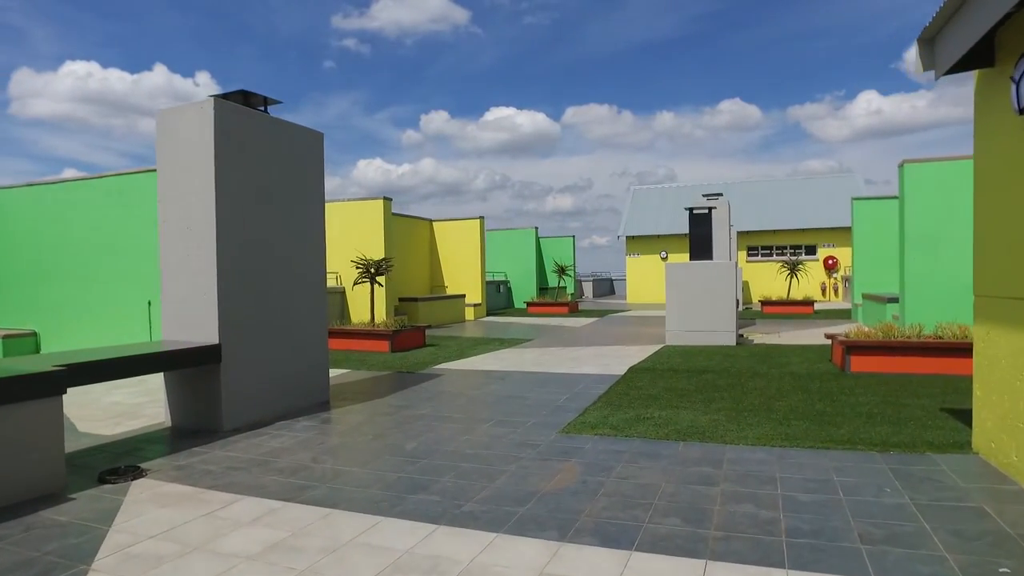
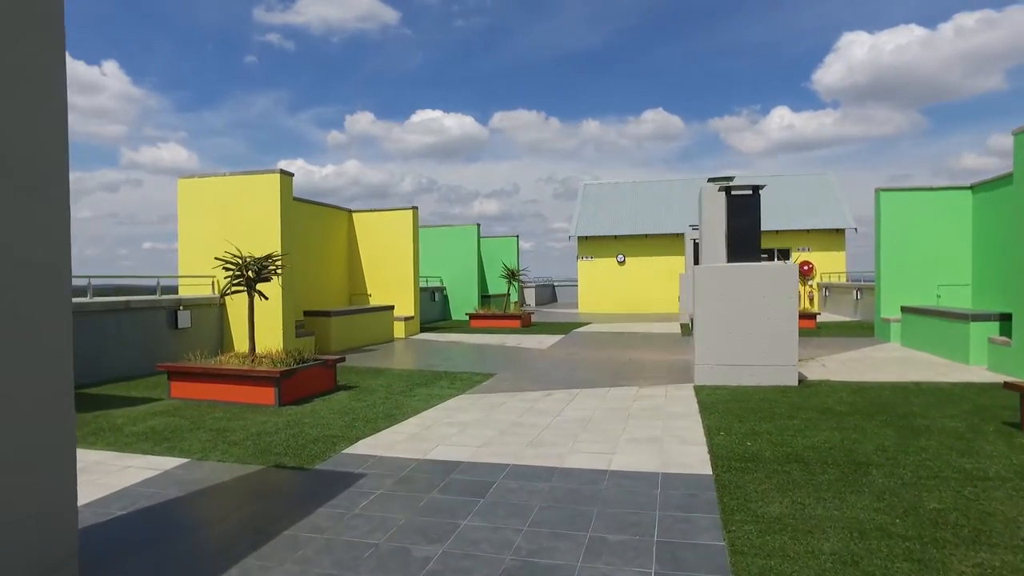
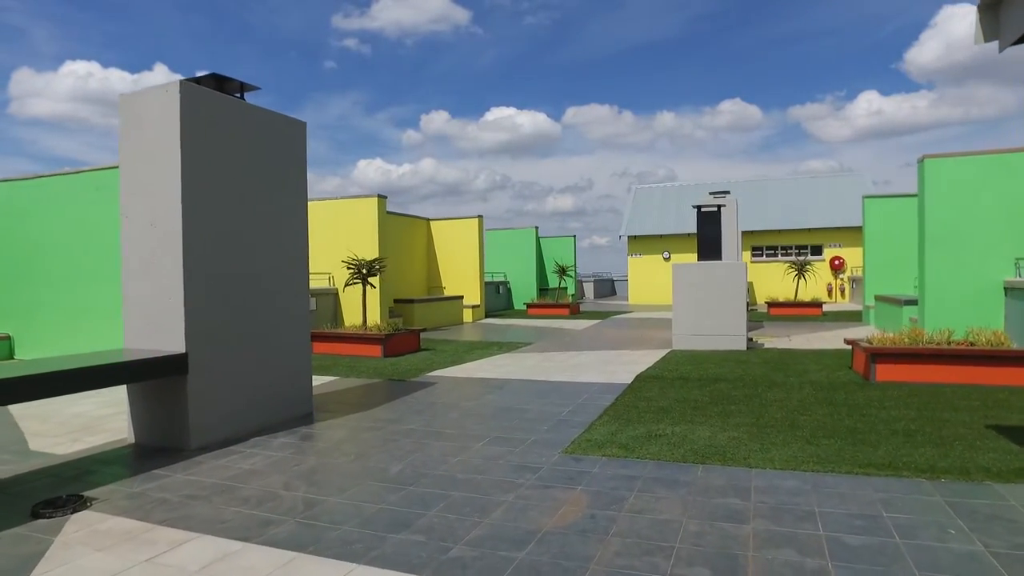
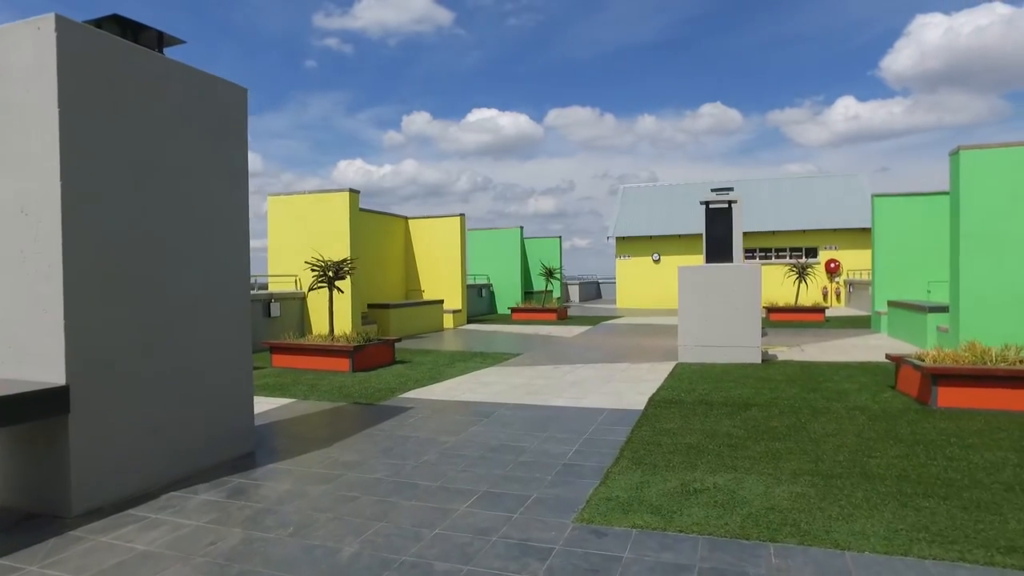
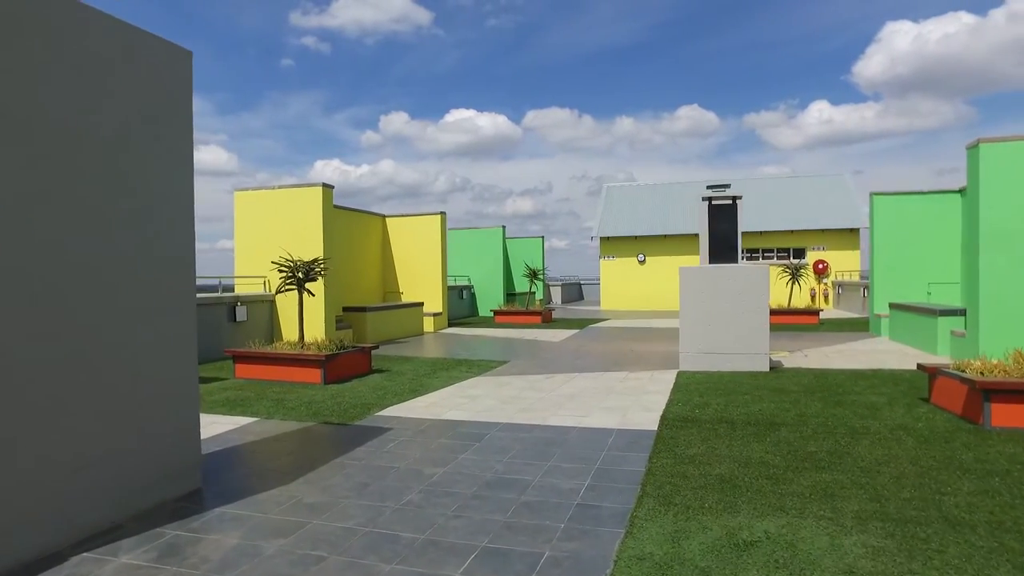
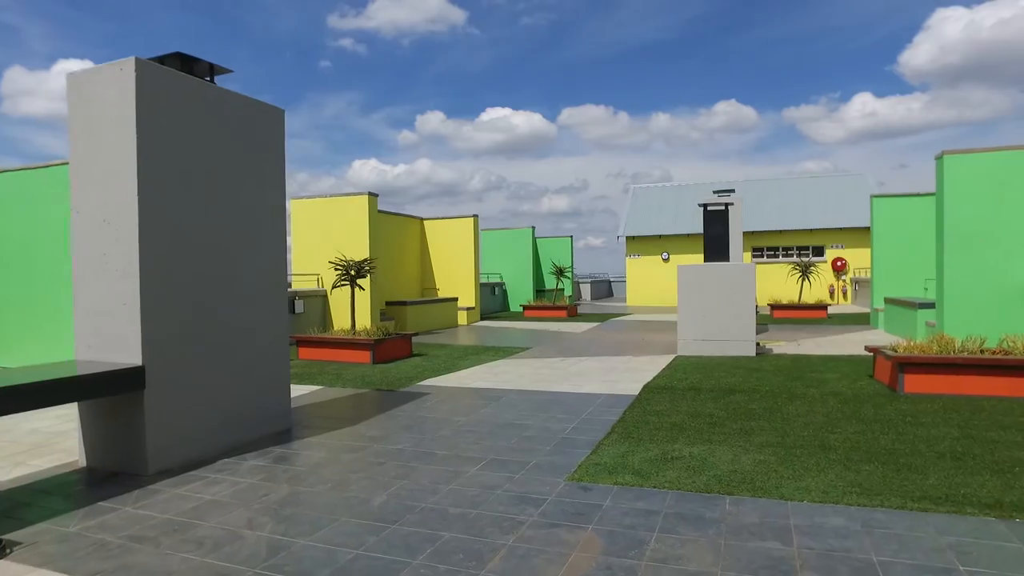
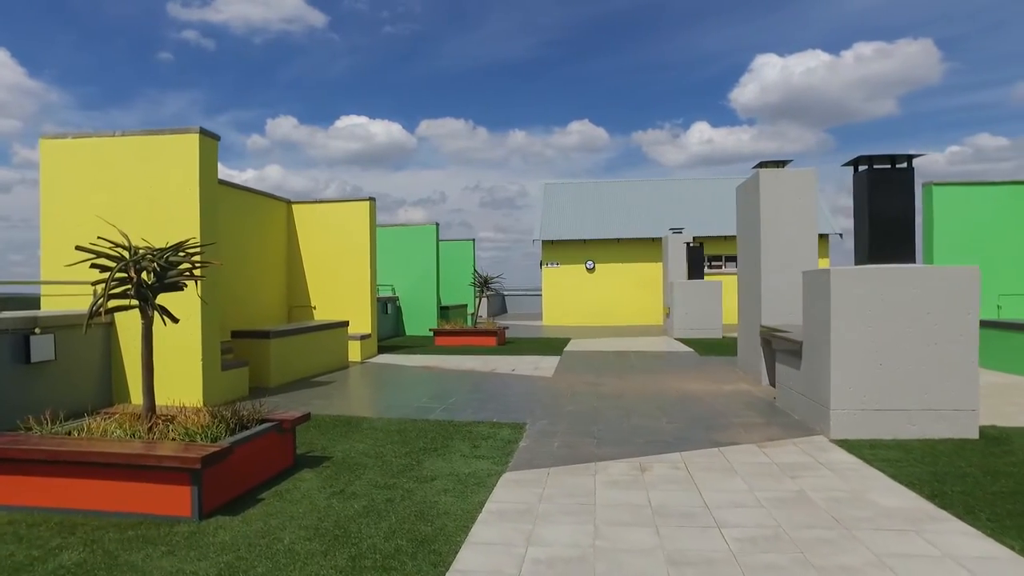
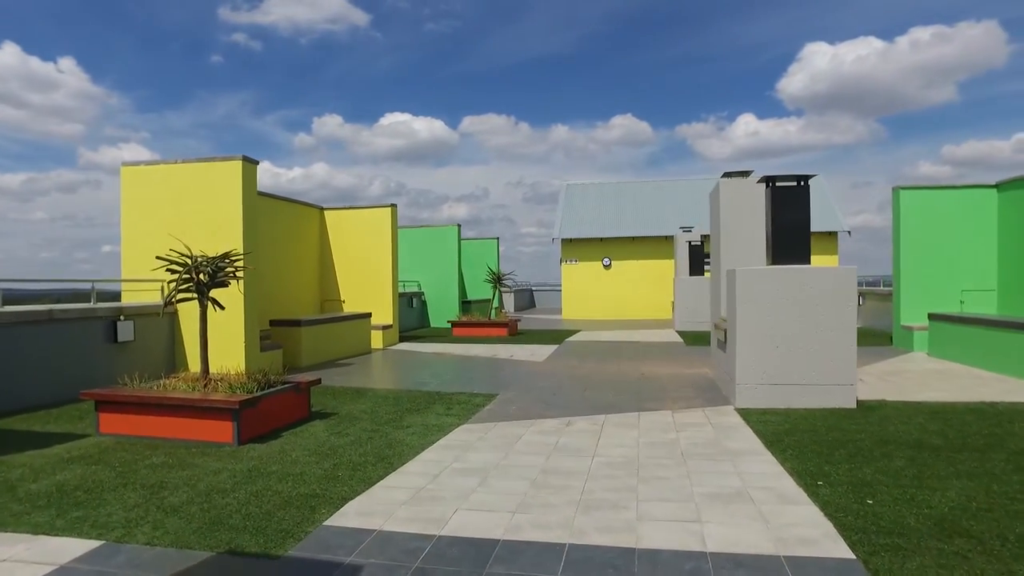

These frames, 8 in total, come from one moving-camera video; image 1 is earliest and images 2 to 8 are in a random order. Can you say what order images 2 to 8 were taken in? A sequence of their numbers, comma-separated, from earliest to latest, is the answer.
3, 6, 4, 5, 2, 8, 7
